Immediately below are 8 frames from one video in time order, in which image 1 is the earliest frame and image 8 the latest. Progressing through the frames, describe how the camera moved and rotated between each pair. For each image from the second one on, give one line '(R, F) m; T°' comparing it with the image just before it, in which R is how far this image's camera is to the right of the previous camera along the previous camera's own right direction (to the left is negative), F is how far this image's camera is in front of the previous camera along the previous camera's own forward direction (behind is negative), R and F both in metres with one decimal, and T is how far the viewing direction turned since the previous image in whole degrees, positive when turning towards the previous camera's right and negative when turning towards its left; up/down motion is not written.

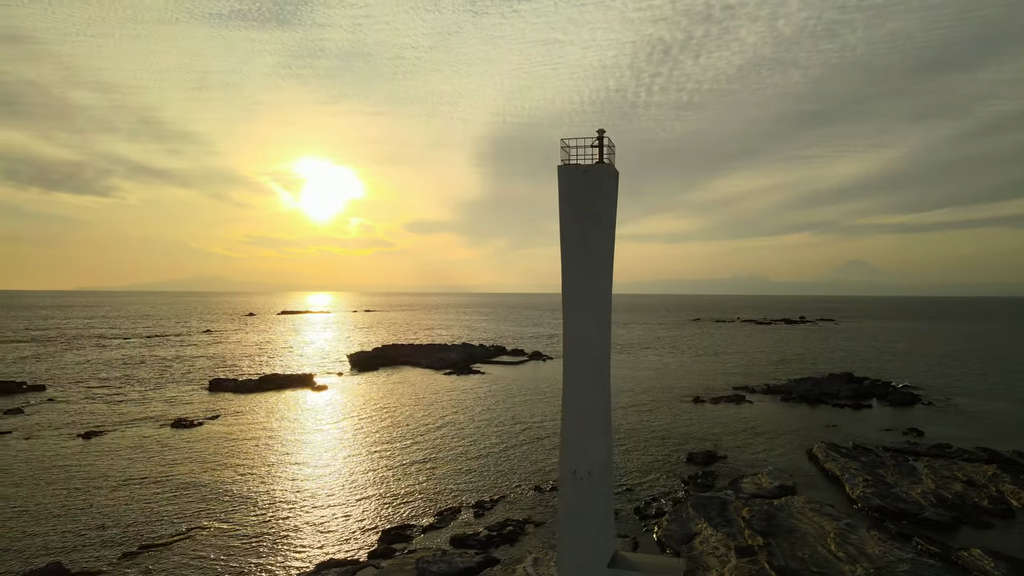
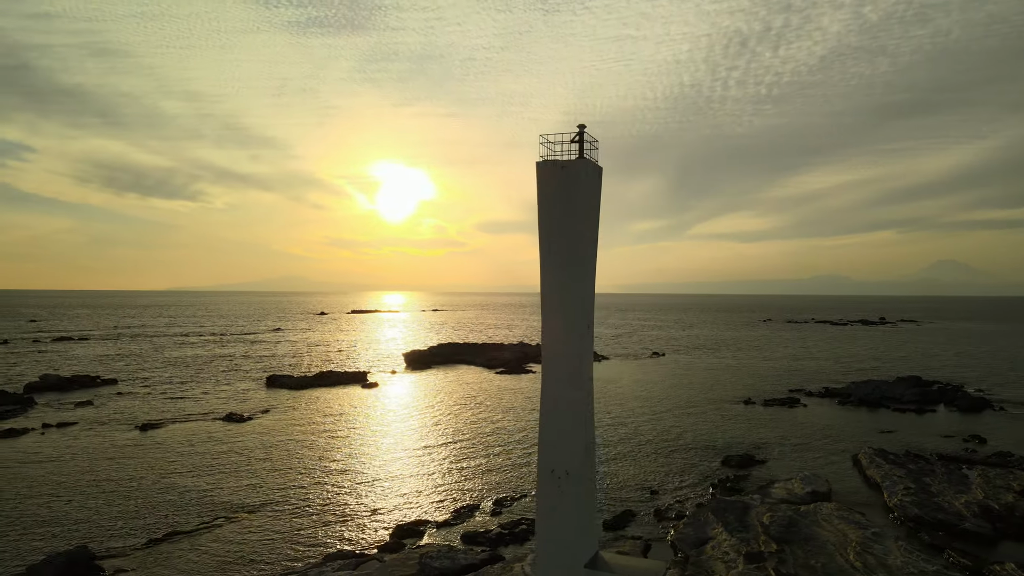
(+1.5, +0.1) m; -5°
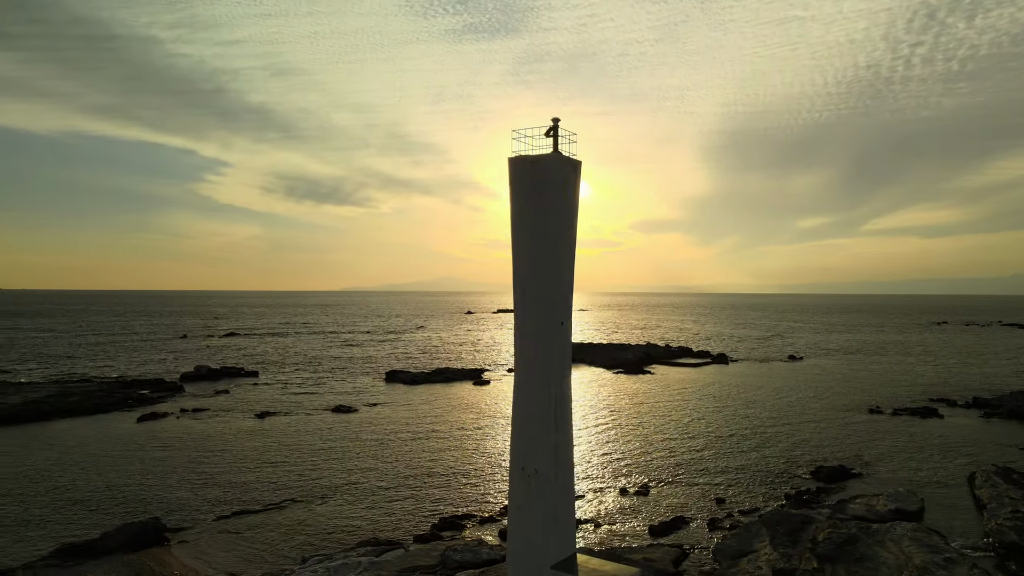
(+2.8, +0.3) m; -11°
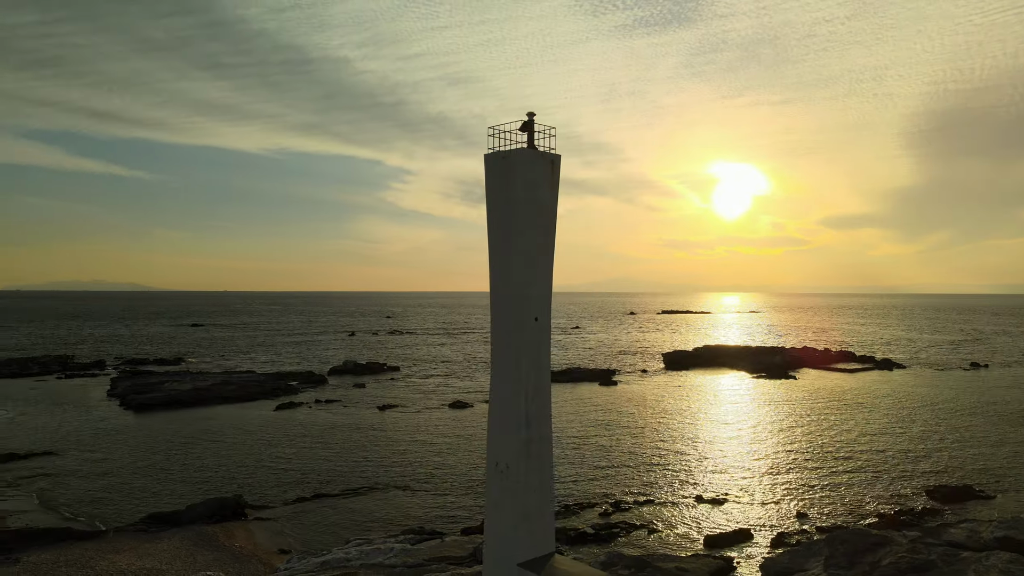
(+3.0, +0.3) m; -13°
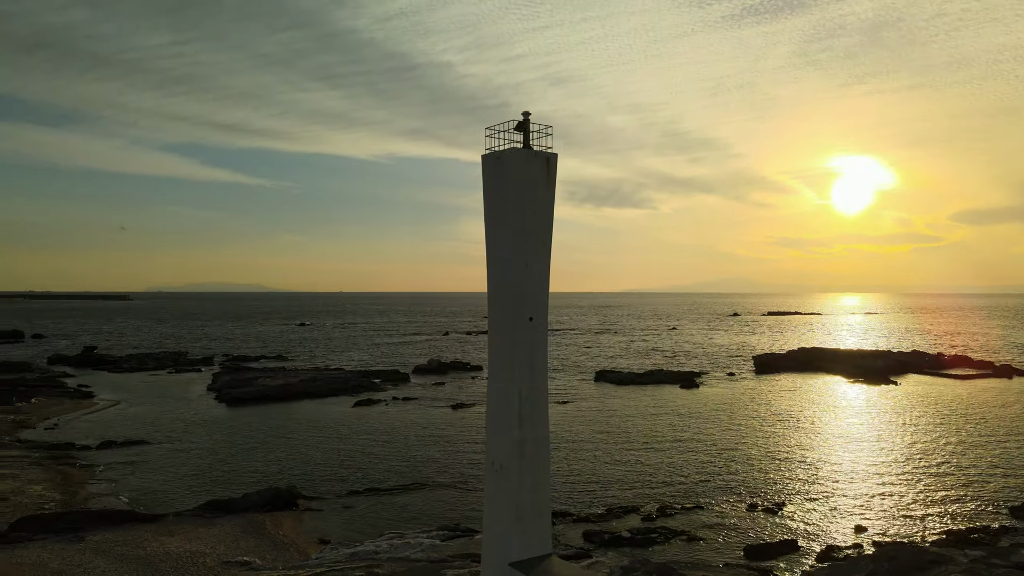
(+1.7, +0.1) m; -8°
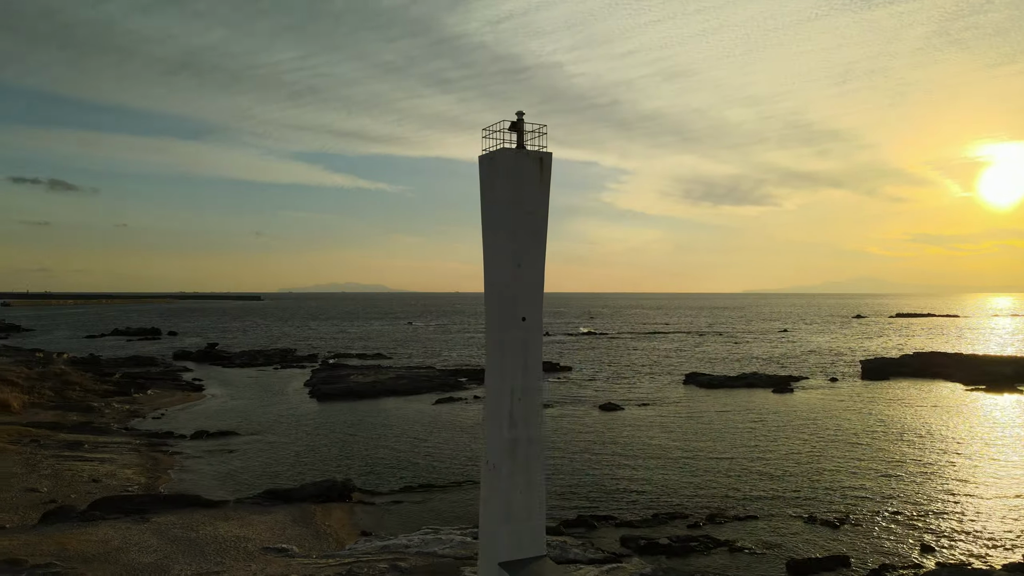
(+1.8, +0.1) m; -9°
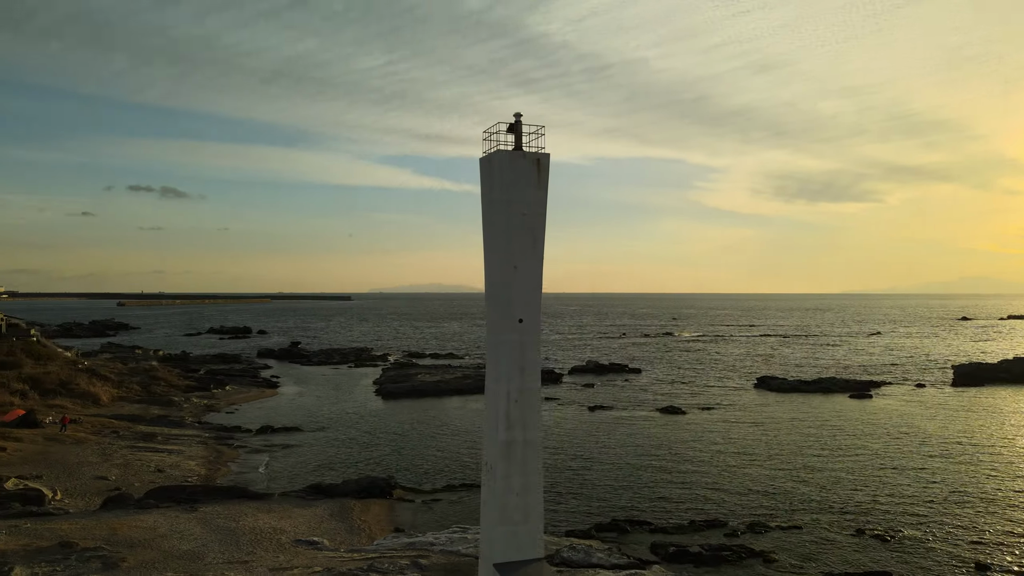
(+1.3, +0.1) m; -6°
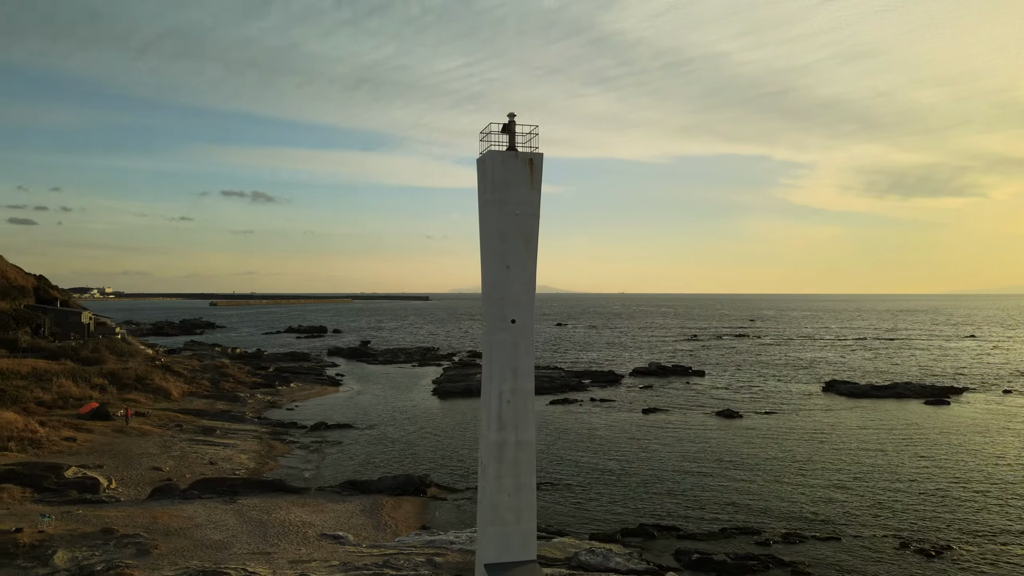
(+1.3, +0.1) m; -6°
